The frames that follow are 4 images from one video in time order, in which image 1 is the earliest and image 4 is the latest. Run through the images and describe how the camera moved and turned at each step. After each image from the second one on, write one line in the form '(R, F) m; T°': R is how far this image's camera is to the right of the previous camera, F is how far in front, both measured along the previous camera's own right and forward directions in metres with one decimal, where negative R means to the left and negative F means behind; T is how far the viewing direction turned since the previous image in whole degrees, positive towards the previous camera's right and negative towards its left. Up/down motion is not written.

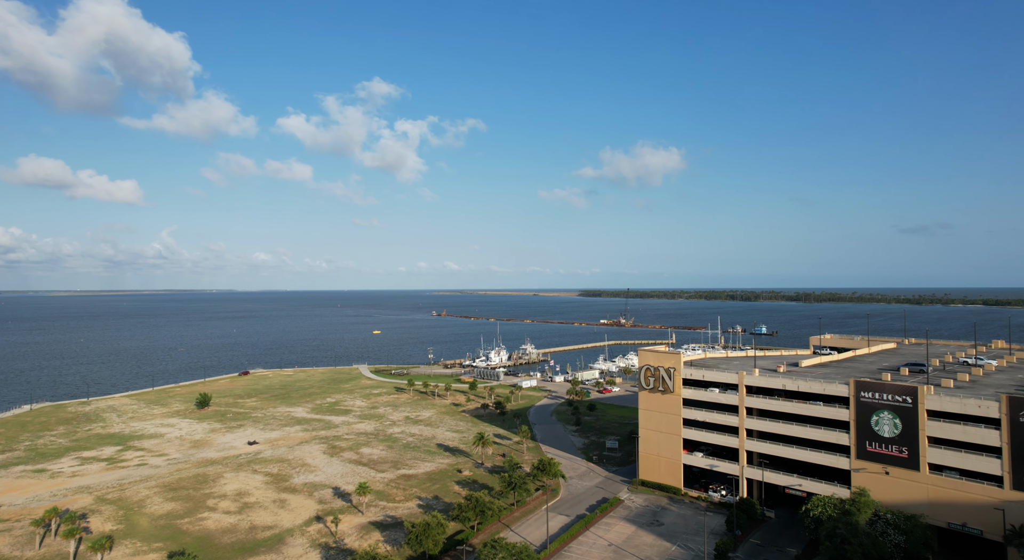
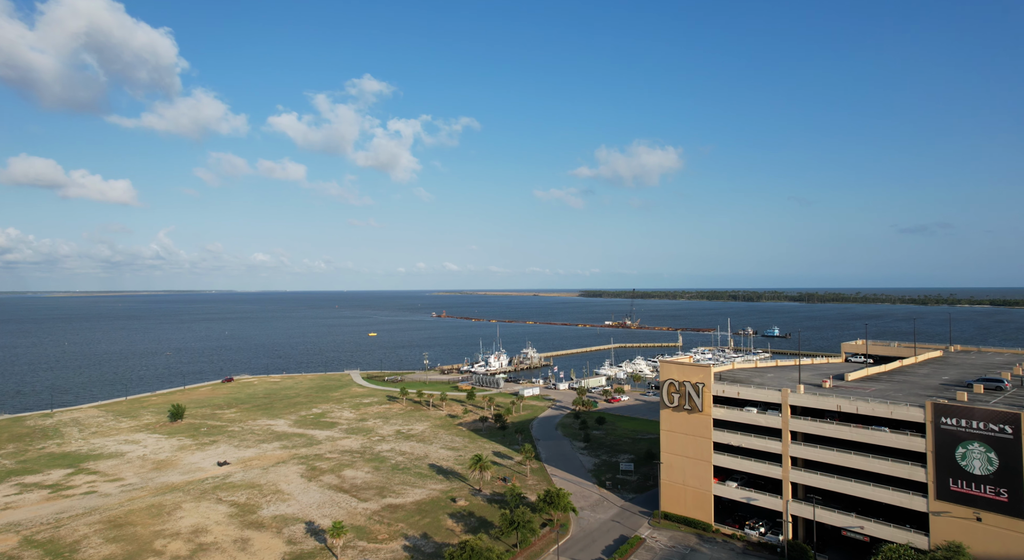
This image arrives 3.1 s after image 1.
(-0.2, +7.9) m; 0°
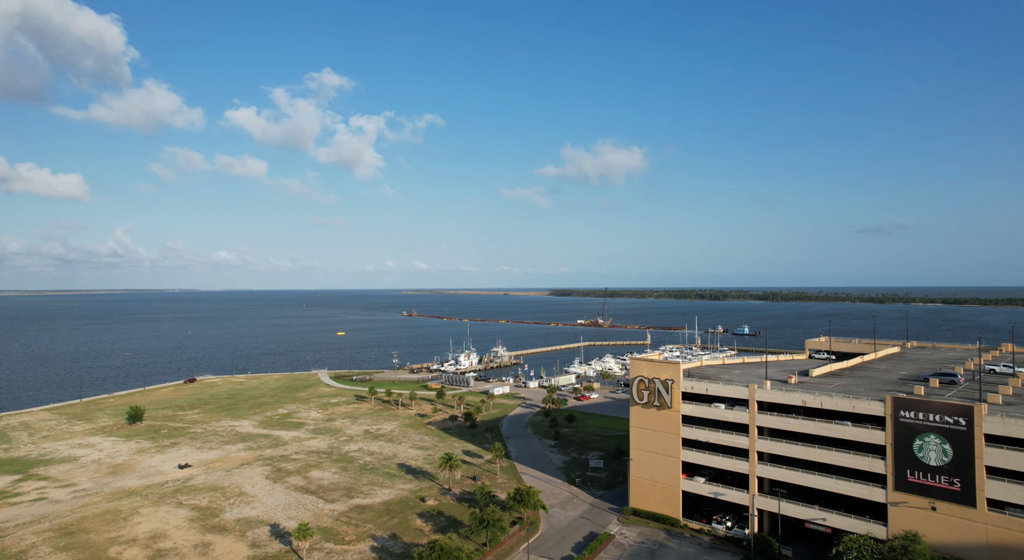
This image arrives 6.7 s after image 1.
(0.0, +0.3) m; +3°
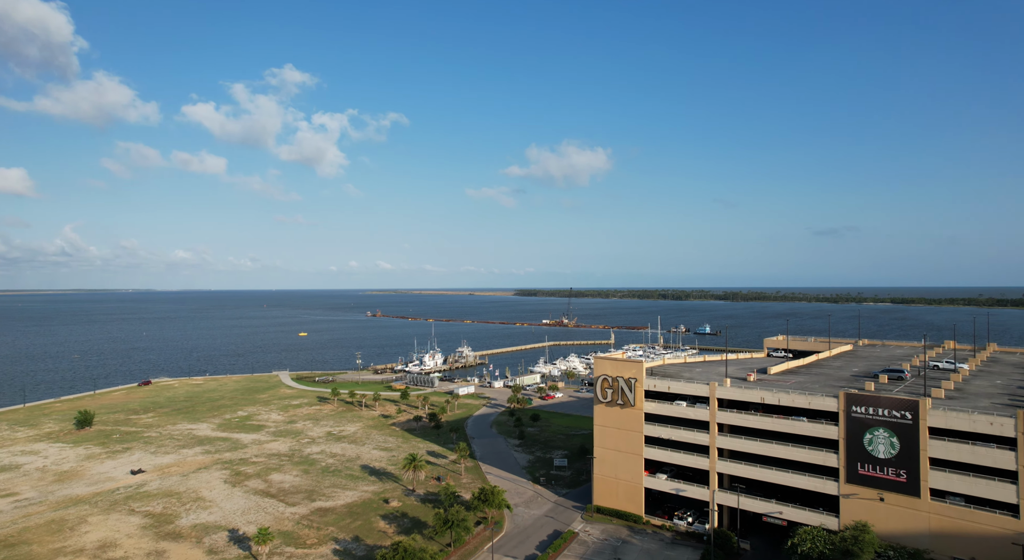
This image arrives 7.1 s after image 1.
(0.0, 0.0) m; +3°
